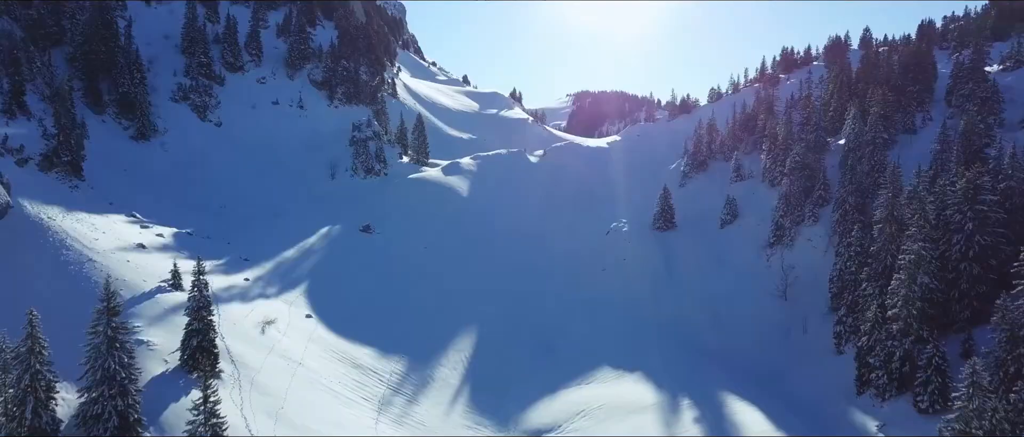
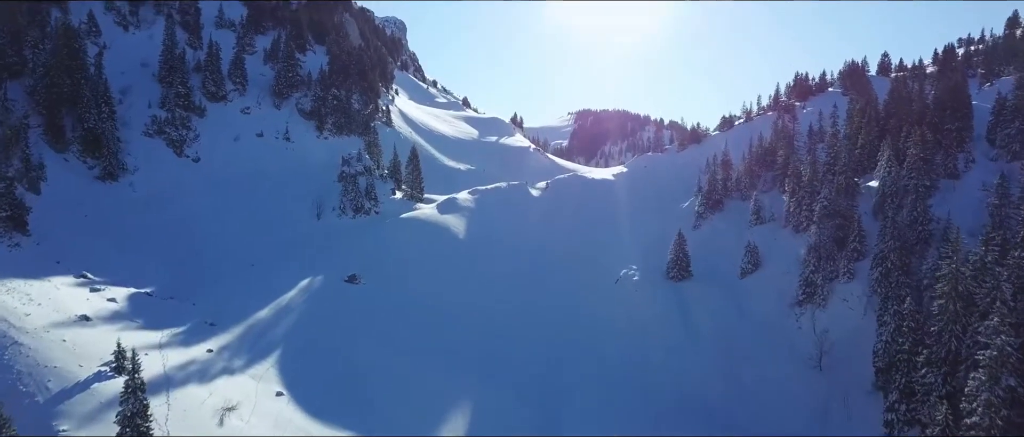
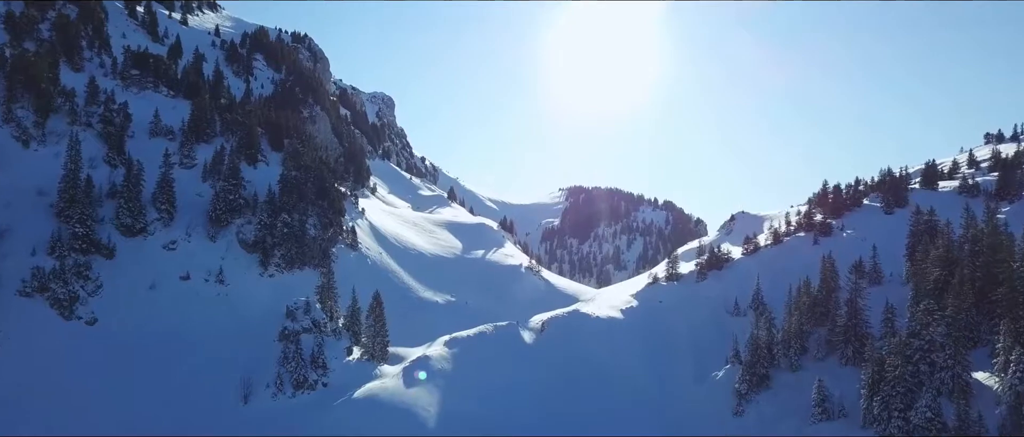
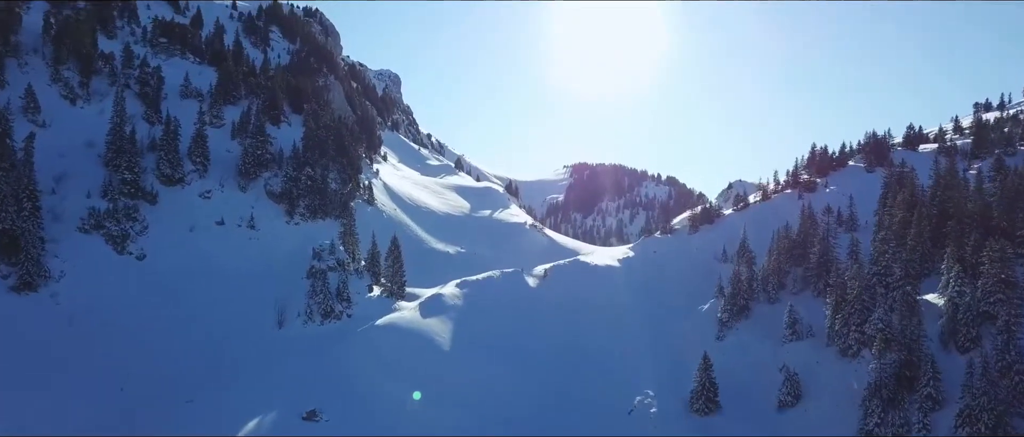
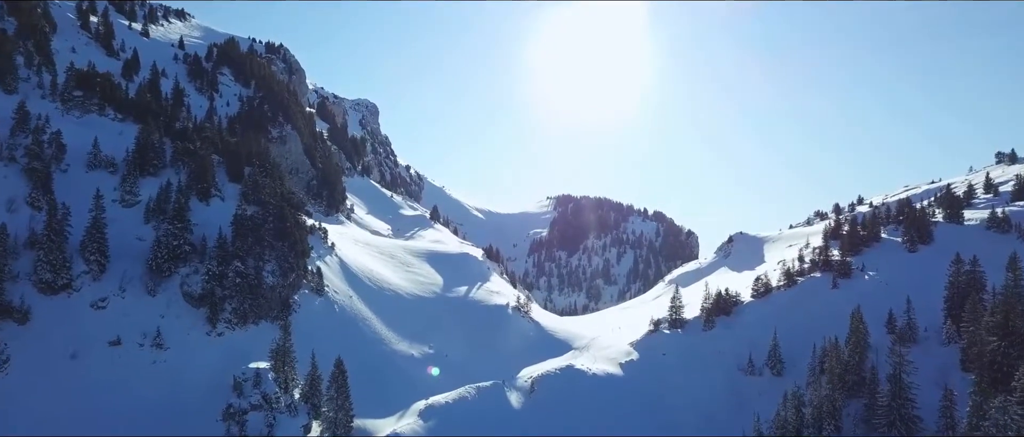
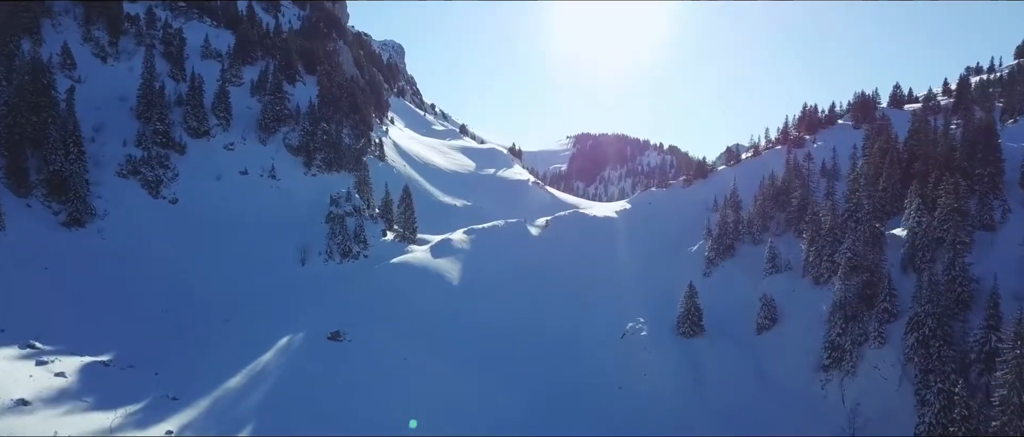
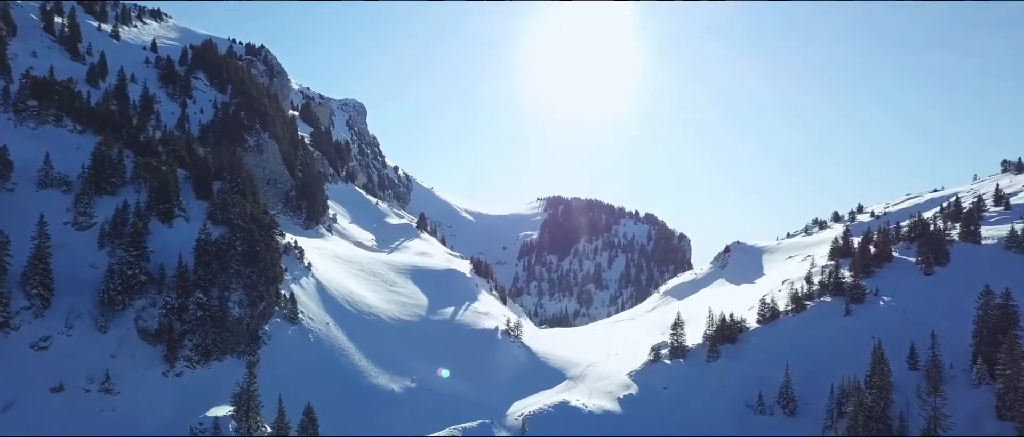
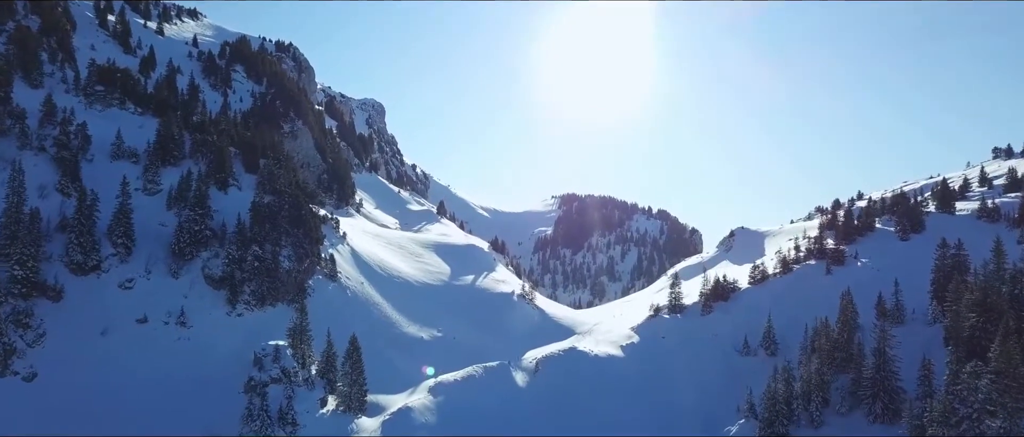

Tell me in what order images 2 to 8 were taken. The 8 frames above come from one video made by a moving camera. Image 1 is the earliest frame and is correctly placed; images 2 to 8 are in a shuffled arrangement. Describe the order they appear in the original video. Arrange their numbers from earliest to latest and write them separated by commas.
2, 6, 4, 3, 8, 5, 7
